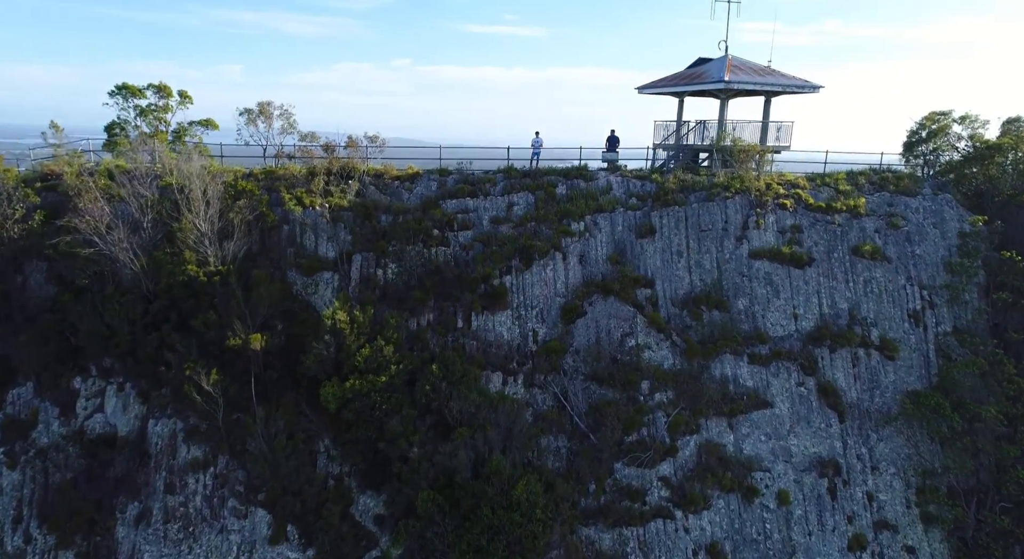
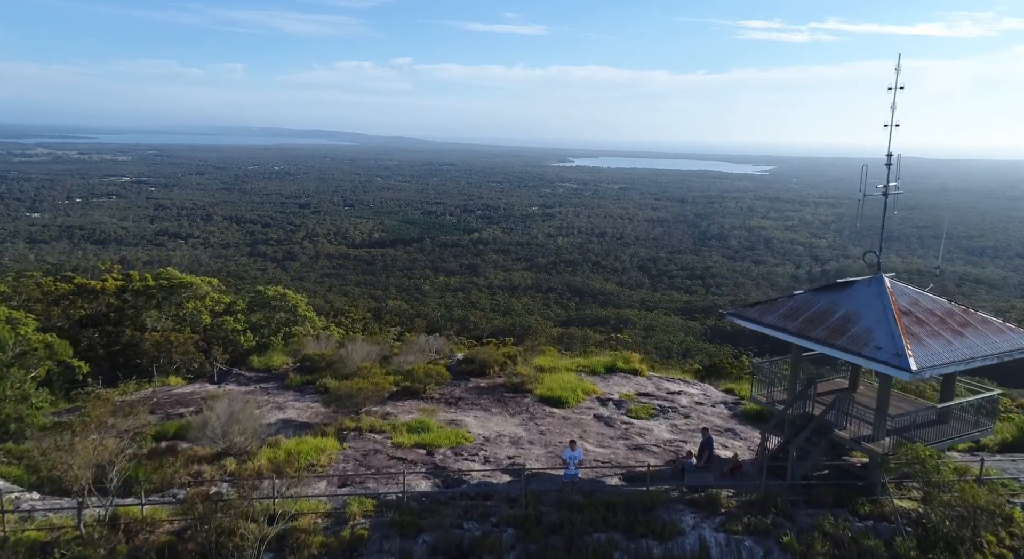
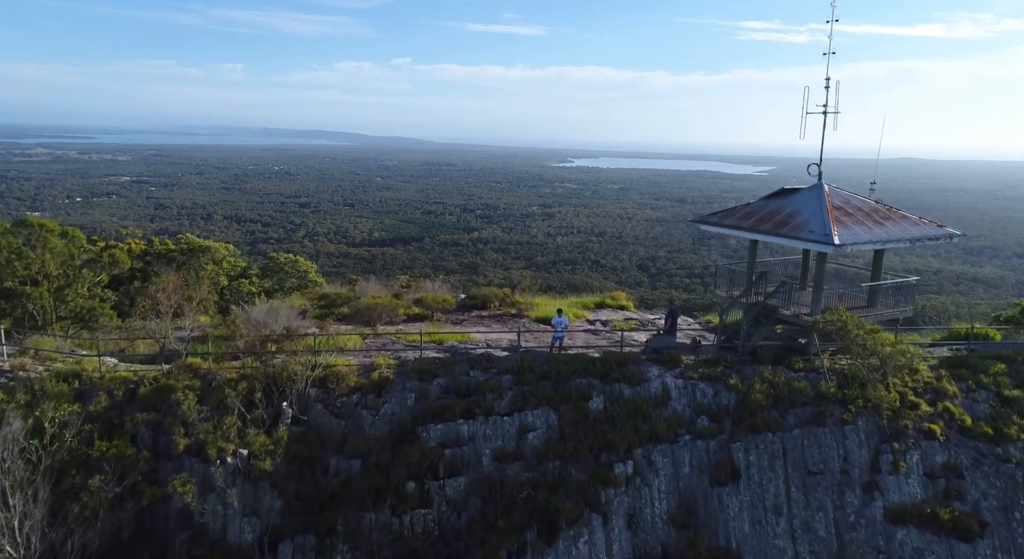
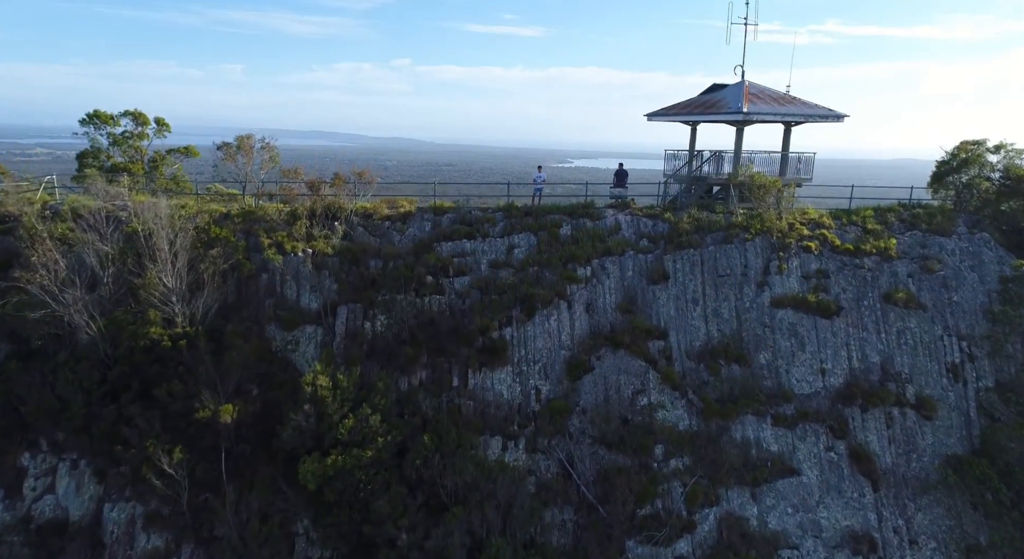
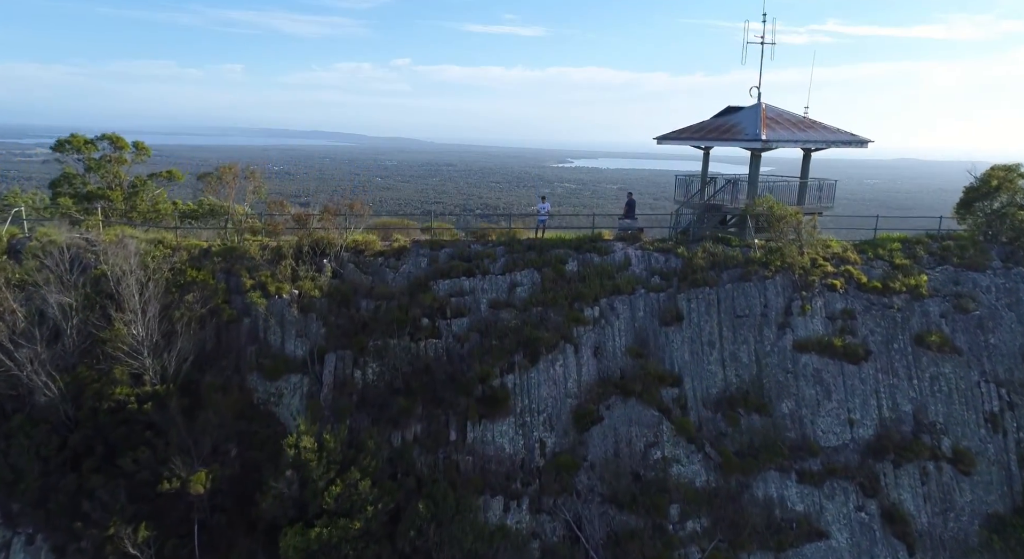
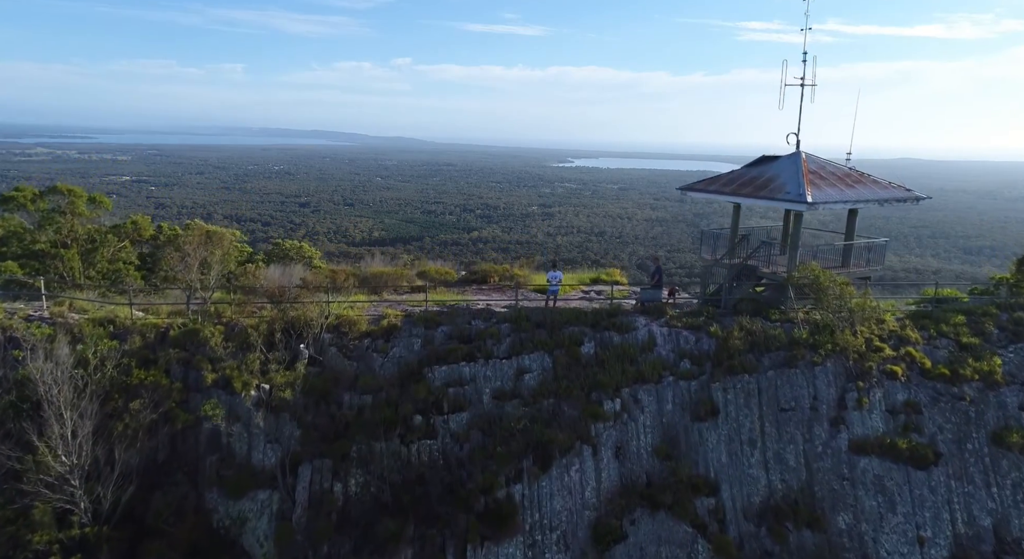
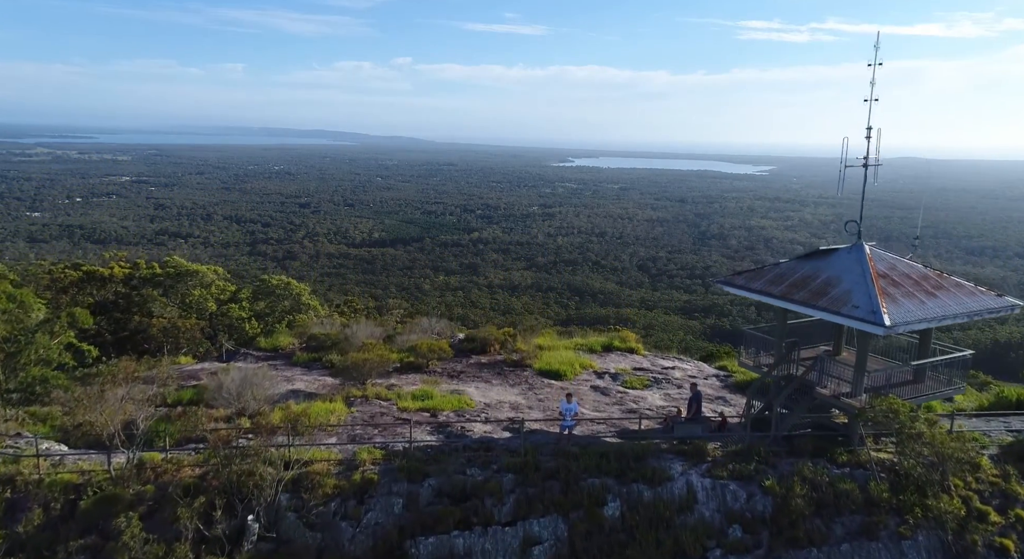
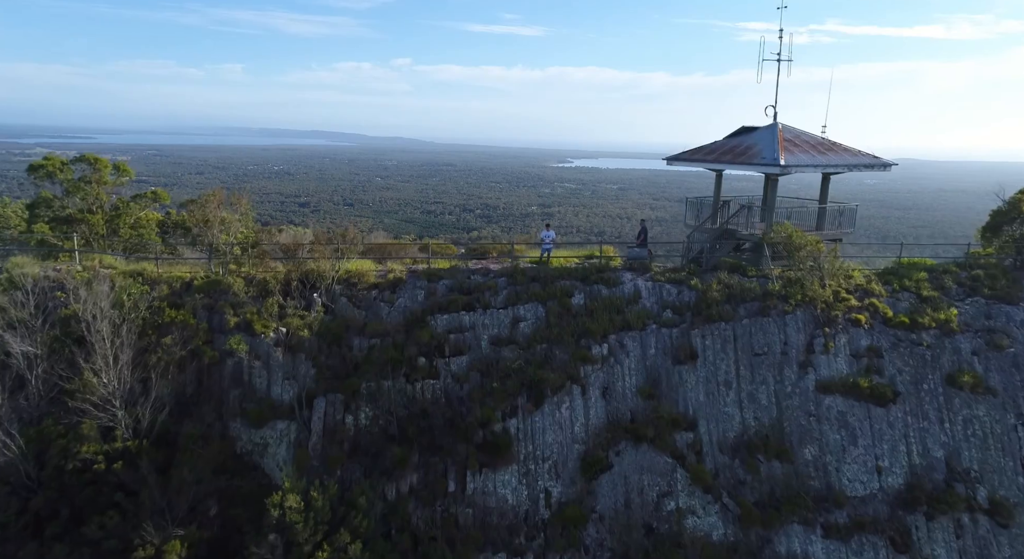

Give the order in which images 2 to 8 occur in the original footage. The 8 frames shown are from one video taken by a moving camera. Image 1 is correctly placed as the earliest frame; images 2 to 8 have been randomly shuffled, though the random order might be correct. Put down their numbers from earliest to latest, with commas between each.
4, 5, 8, 6, 3, 7, 2
